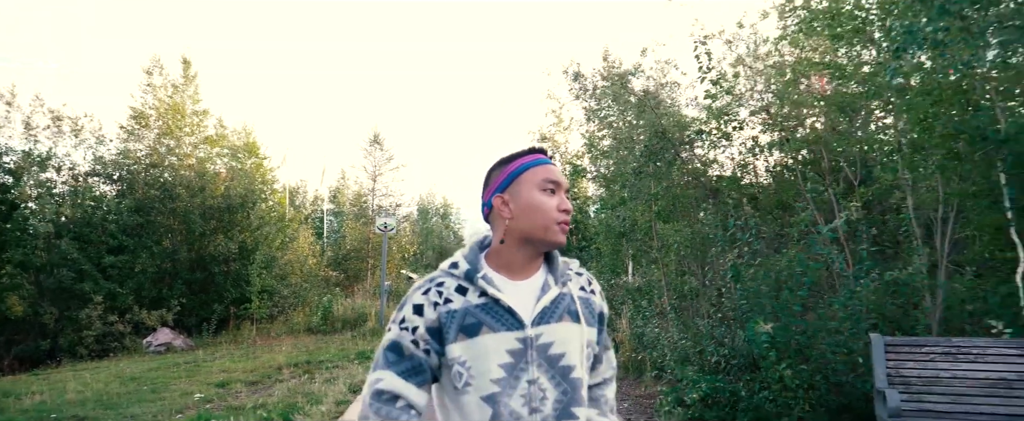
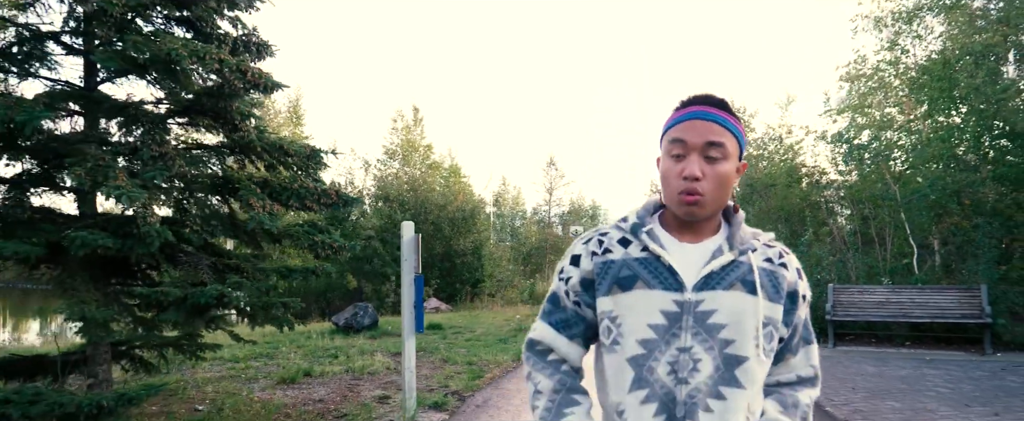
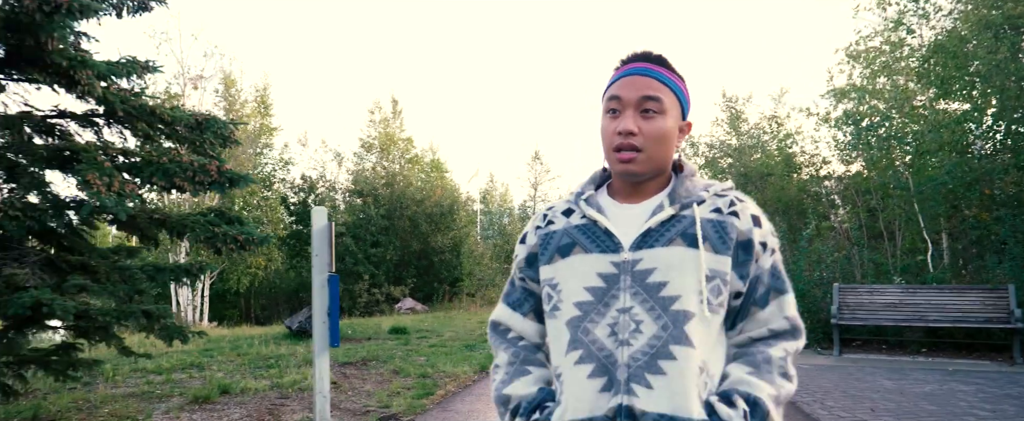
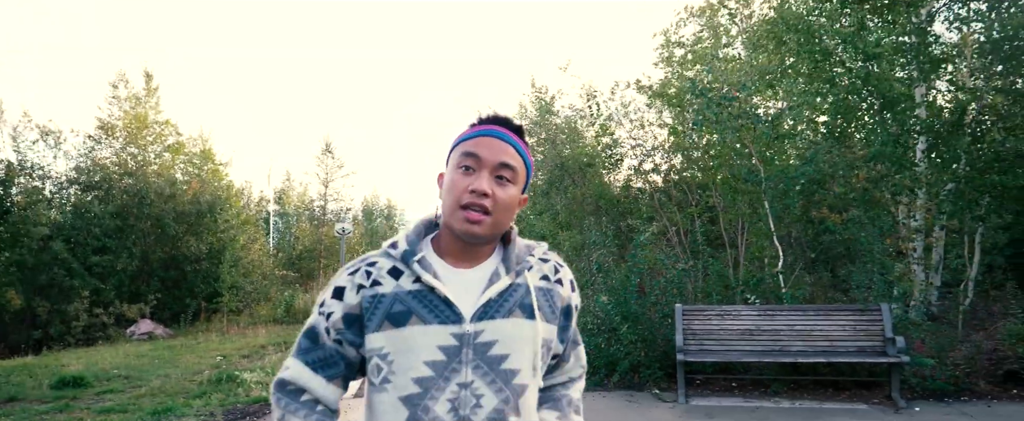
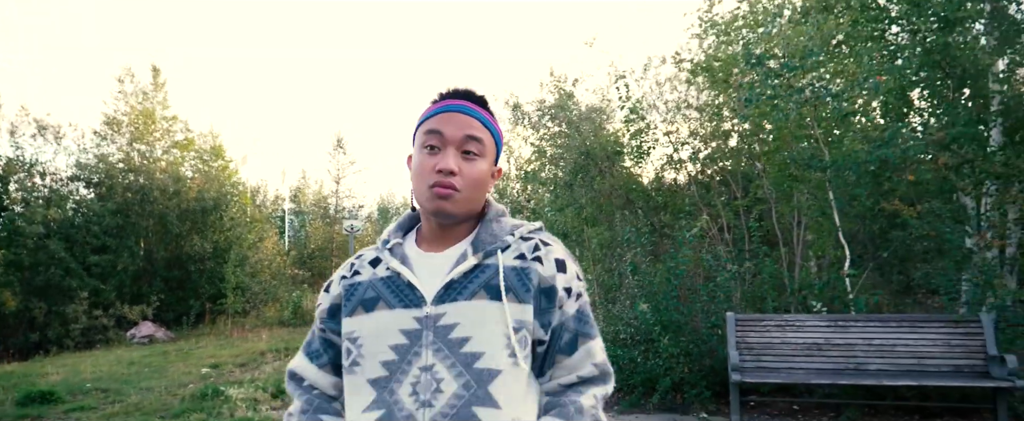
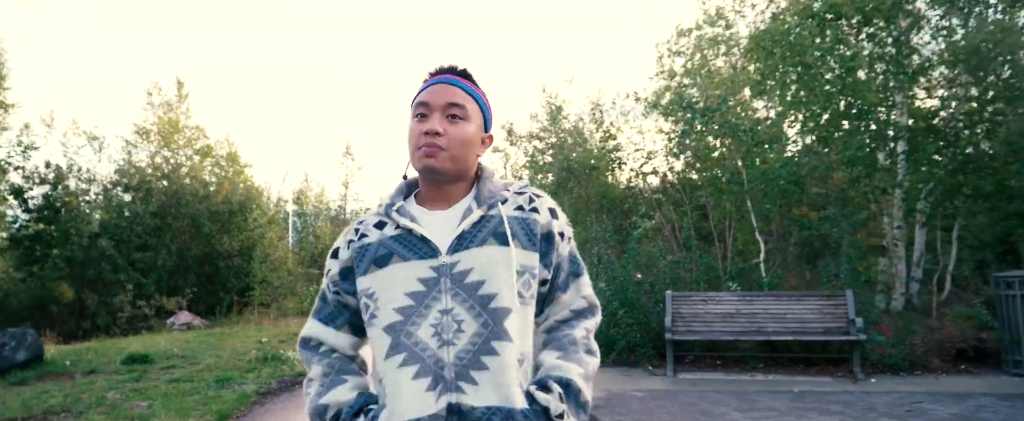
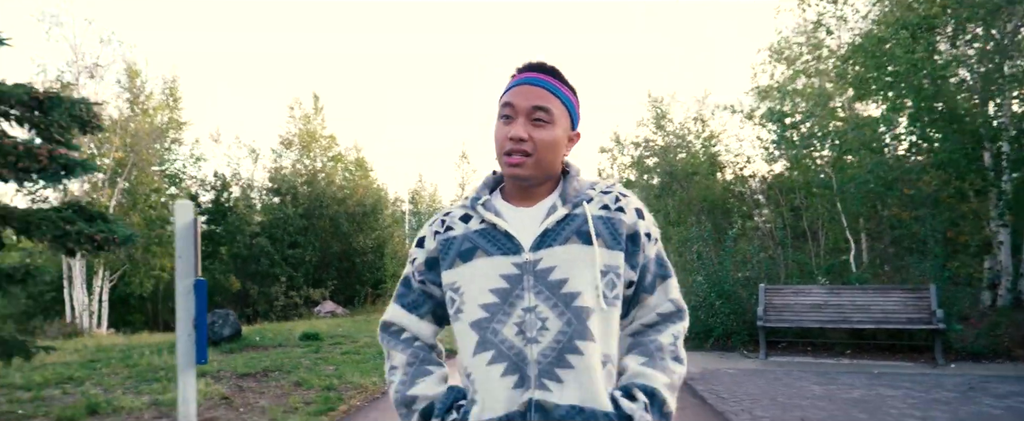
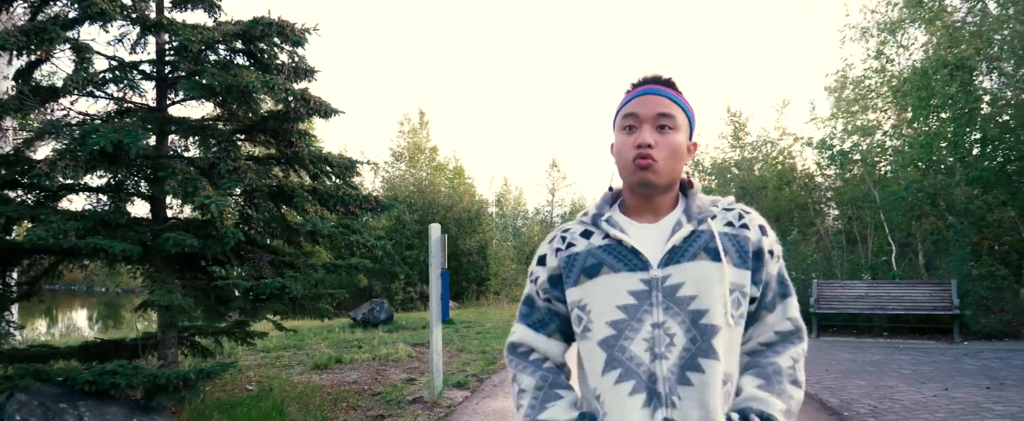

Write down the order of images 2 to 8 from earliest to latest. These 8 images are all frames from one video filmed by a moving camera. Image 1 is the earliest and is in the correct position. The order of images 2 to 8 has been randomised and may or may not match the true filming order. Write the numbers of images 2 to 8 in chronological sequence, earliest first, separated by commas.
5, 4, 6, 7, 3, 2, 8
